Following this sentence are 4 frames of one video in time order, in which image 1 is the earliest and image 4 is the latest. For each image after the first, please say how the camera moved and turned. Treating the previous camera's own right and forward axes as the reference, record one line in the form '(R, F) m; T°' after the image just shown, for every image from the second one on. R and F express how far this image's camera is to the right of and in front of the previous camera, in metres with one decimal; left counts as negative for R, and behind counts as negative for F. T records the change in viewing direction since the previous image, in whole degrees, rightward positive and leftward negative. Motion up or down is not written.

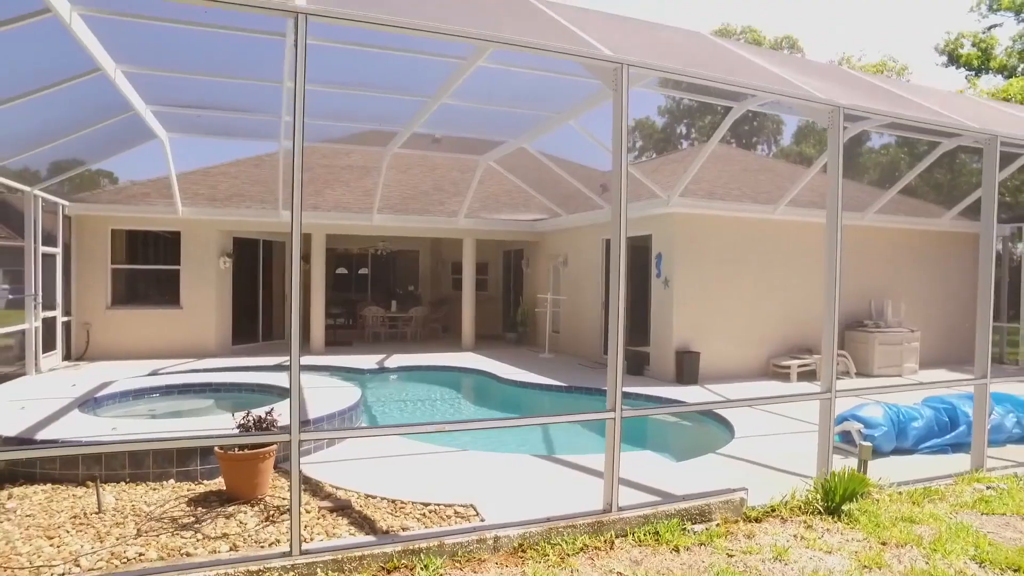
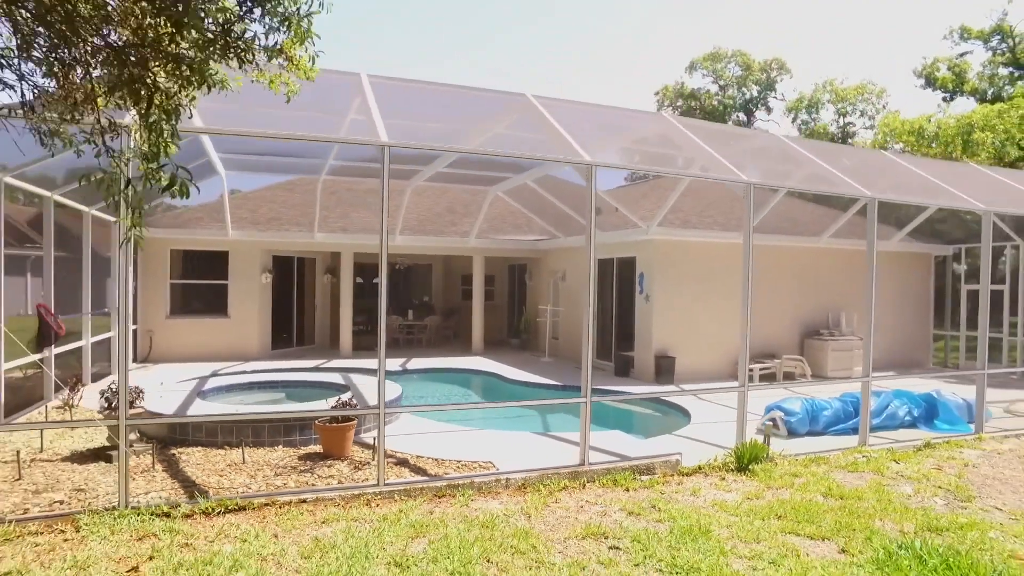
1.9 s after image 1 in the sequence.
(0.0, -1.9) m; 0°
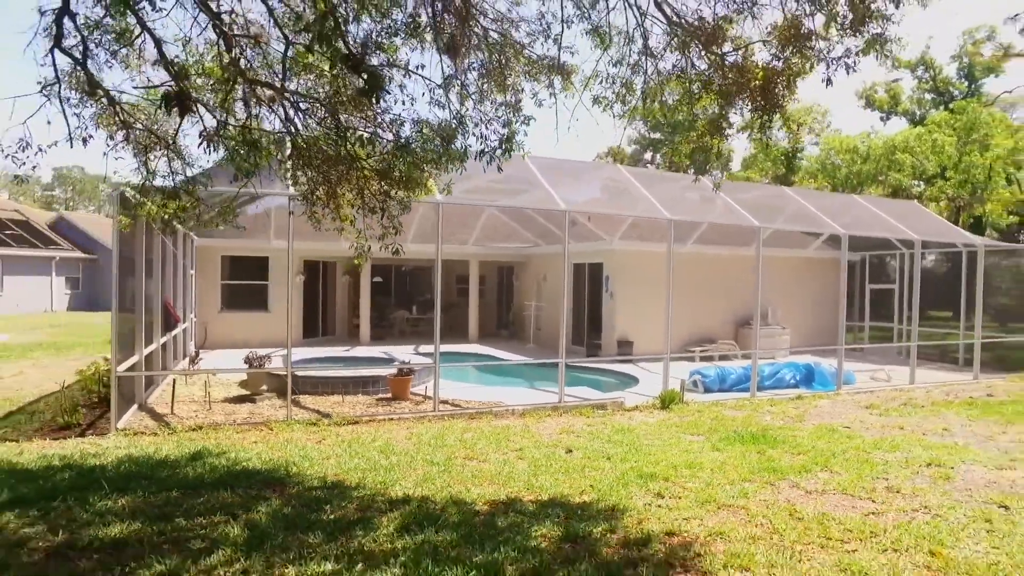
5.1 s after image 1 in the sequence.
(-0.3, -3.2) m; +2°
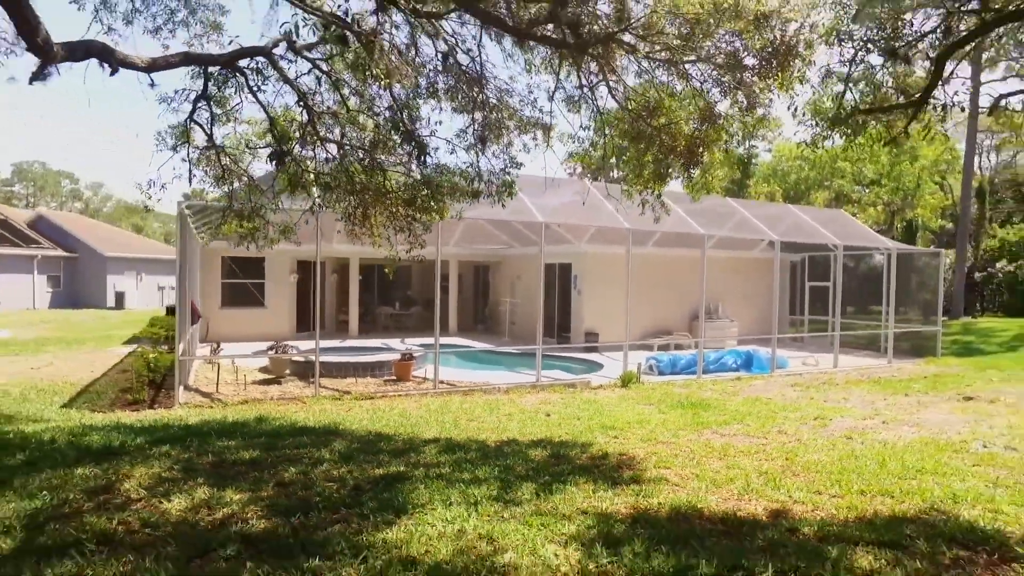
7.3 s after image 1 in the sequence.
(-0.3, -1.7) m; +3°
